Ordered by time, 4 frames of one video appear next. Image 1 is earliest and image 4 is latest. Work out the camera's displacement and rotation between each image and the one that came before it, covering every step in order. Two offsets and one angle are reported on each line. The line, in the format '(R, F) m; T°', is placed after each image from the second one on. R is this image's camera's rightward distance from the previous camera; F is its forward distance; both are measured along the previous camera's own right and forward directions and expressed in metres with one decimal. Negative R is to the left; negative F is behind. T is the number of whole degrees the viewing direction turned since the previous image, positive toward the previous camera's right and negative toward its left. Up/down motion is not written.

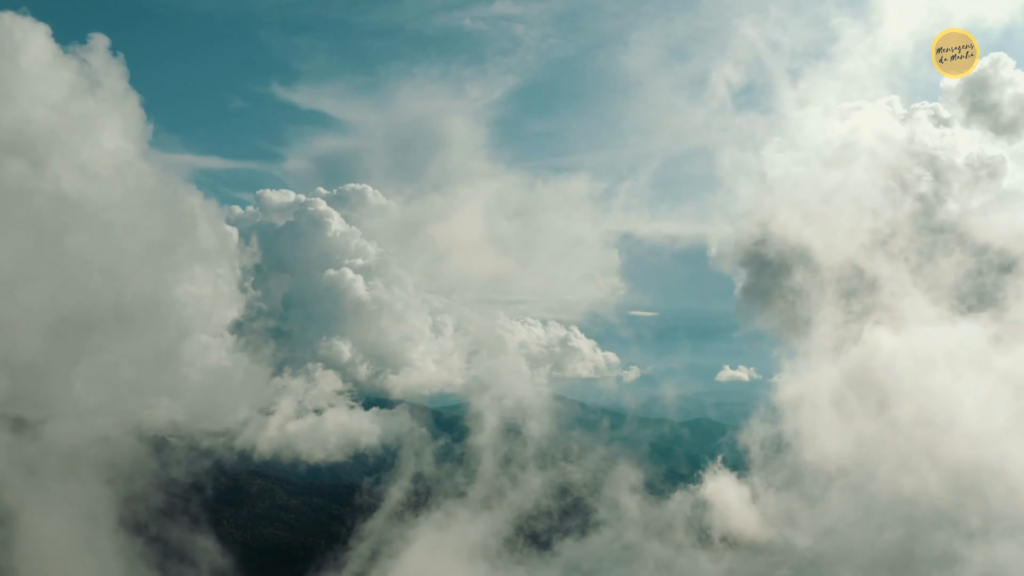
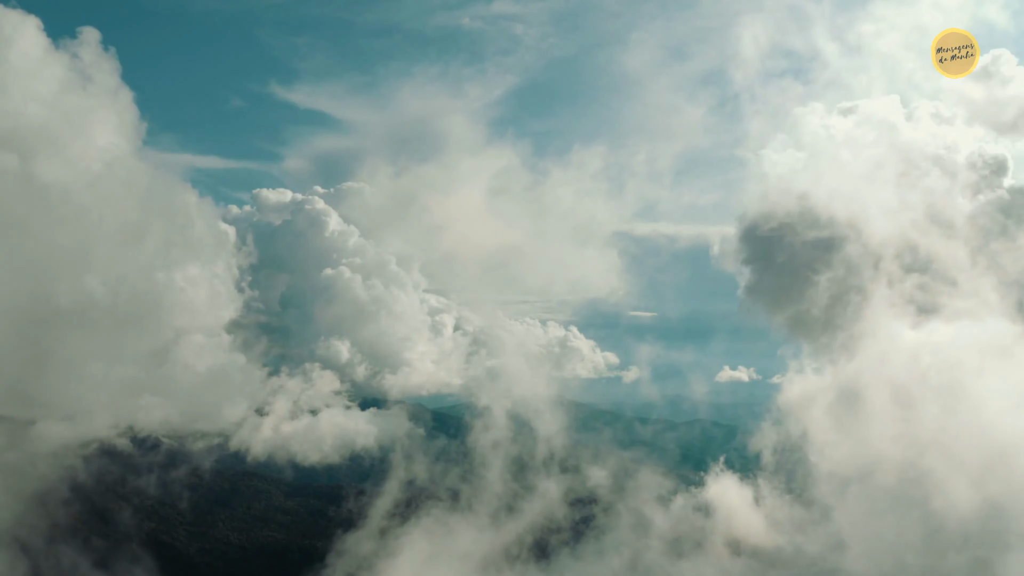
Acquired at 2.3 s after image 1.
(-0.1, +2.7) m; 0°
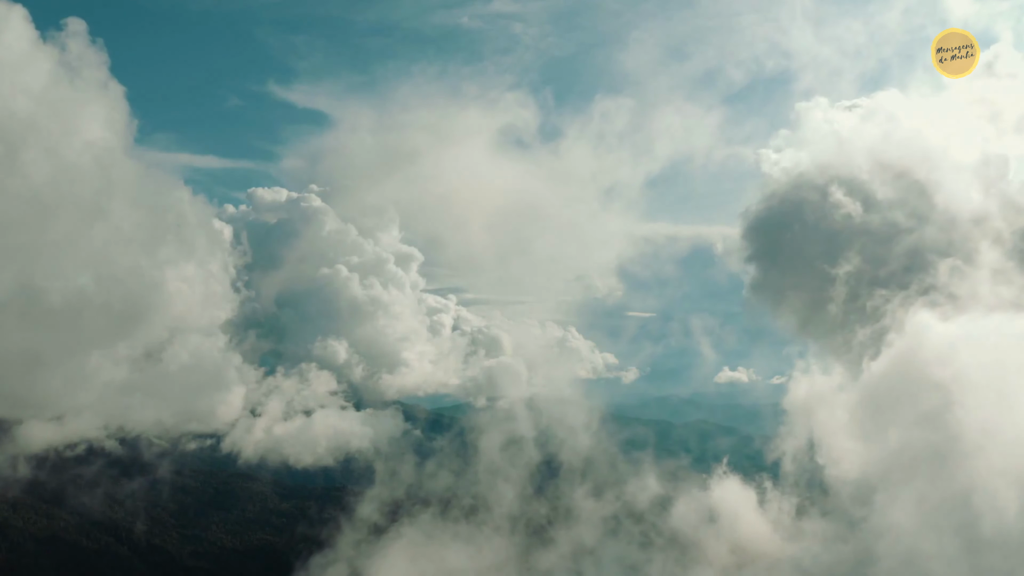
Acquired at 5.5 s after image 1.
(0.0, +3.3) m; 0°
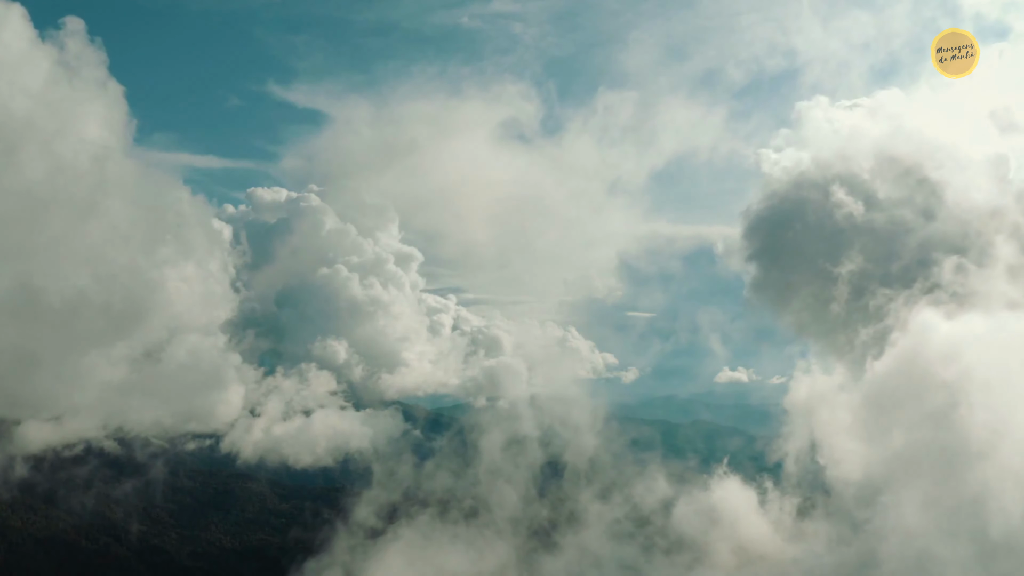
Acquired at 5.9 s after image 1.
(0.0, +0.5) m; 0°
